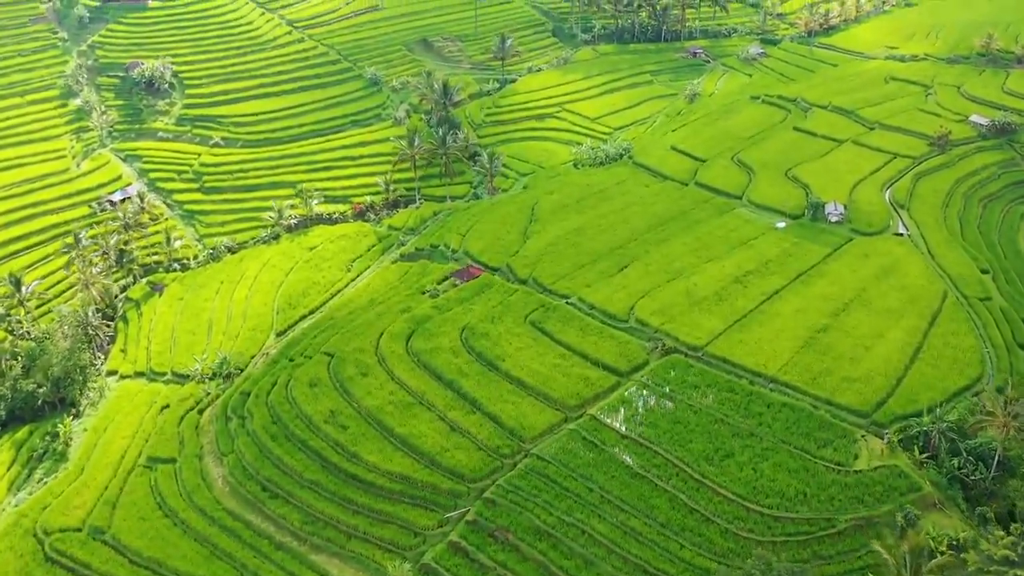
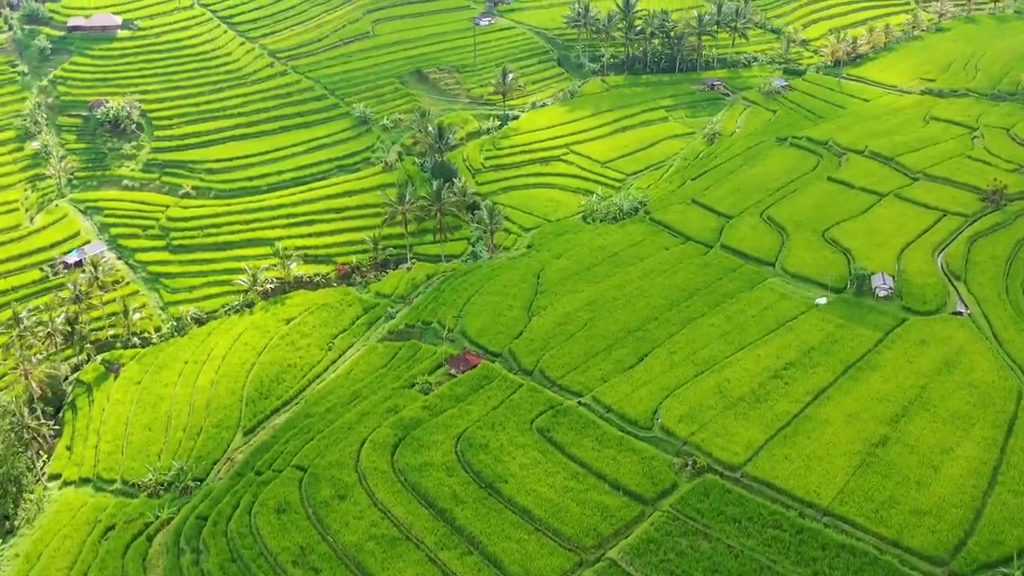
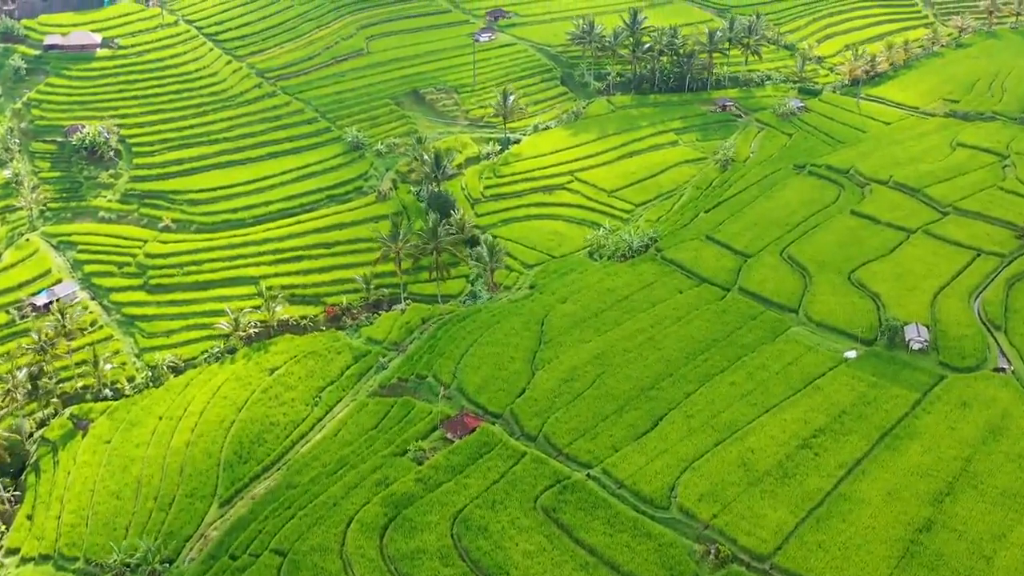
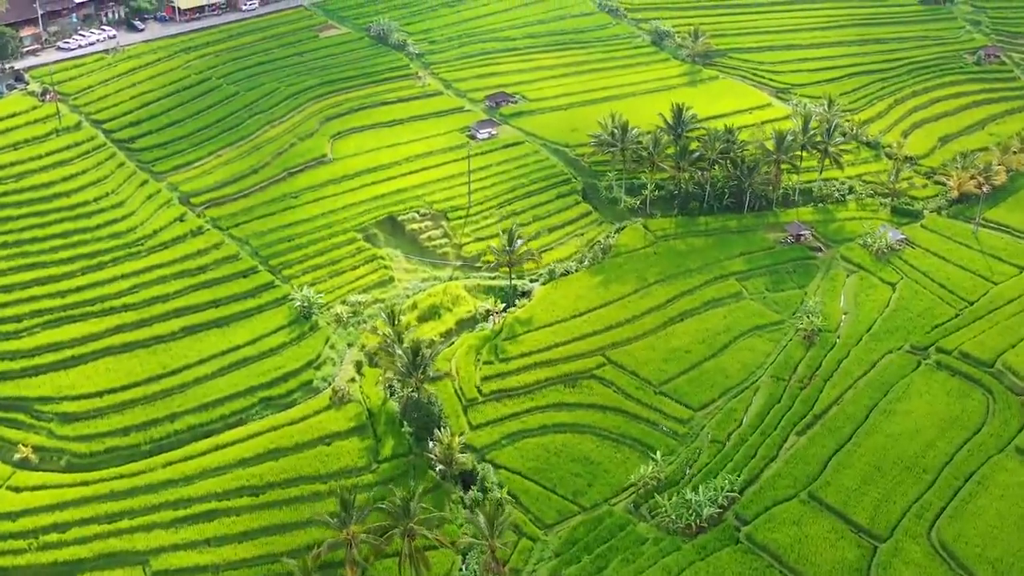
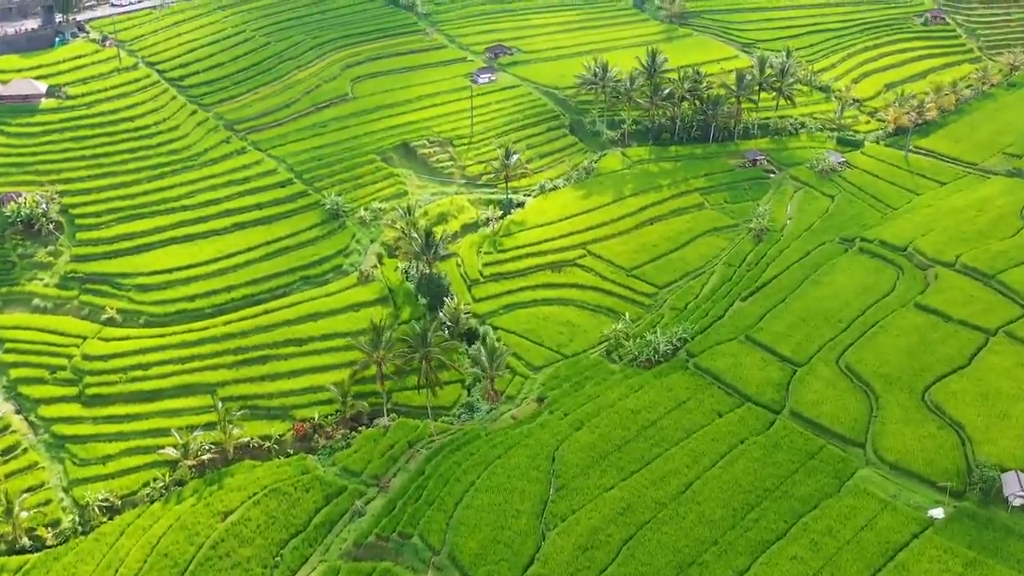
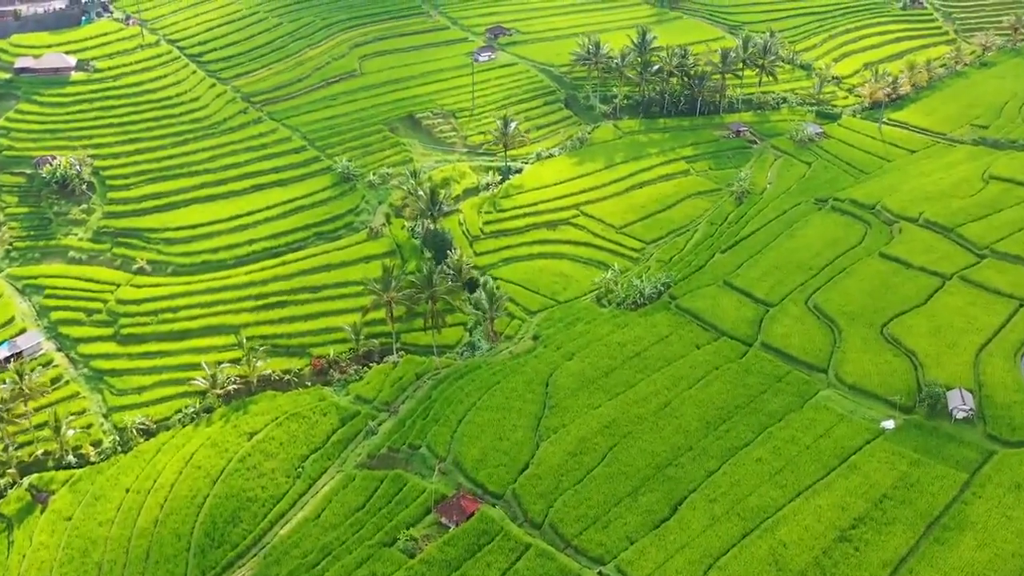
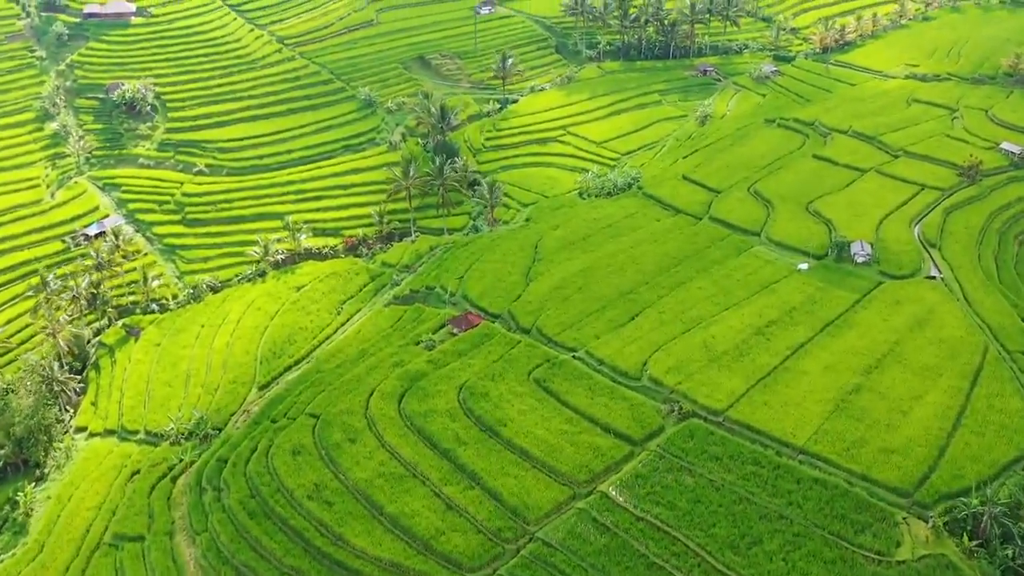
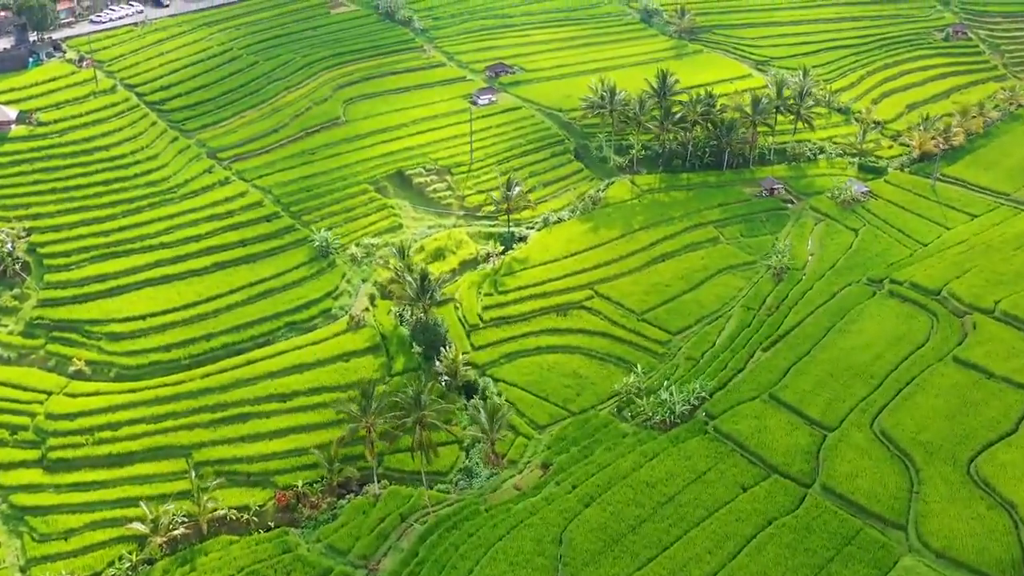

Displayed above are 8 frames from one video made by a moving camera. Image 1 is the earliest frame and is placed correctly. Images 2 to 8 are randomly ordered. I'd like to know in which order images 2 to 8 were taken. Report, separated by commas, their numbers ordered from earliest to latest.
7, 2, 3, 6, 5, 8, 4
